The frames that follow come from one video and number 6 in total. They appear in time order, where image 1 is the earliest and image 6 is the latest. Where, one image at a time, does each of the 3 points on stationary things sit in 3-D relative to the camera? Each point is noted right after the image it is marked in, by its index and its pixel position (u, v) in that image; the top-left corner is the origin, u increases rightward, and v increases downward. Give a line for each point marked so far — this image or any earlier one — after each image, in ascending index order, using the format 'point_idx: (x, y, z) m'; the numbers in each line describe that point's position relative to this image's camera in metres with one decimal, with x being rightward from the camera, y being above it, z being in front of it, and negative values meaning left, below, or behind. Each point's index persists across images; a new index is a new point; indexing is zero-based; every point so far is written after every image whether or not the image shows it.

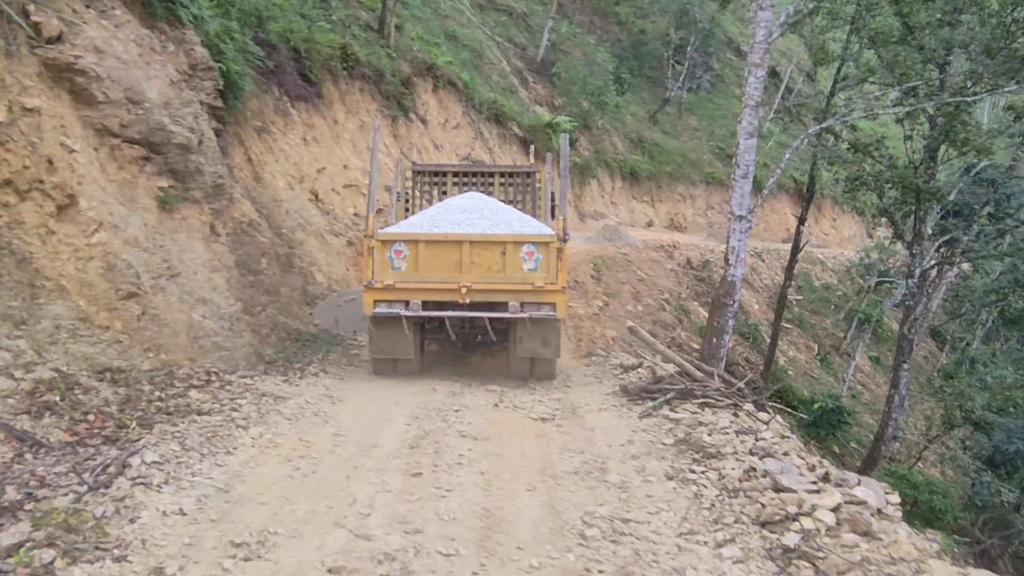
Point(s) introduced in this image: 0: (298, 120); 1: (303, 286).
0: (-4.1, +3.2, +16.7) m
1: (-2.7, 0.0, +11.1) m
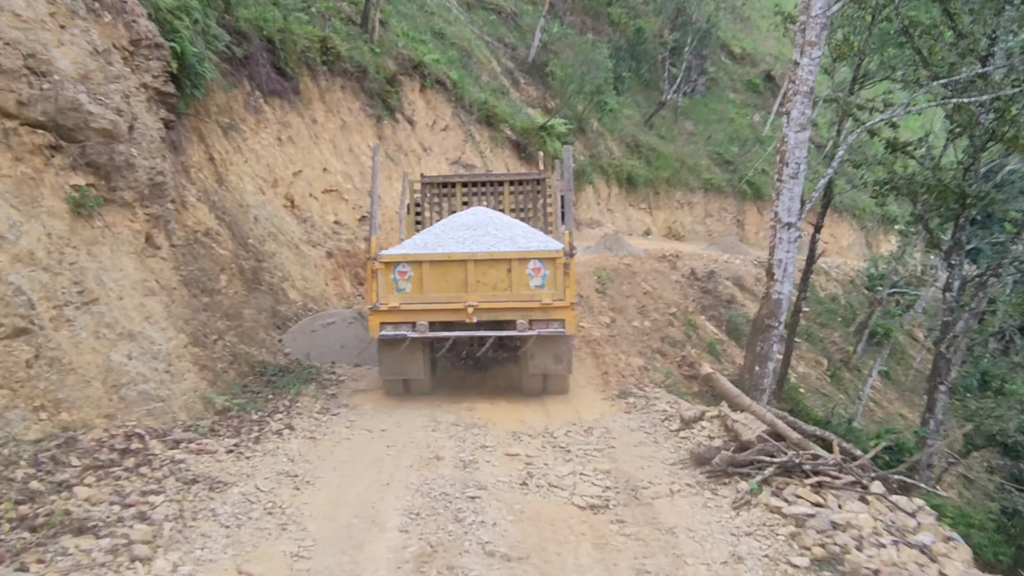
0: (-4.1, +2.9, +15.0) m
1: (-2.6, -0.2, +9.4) m
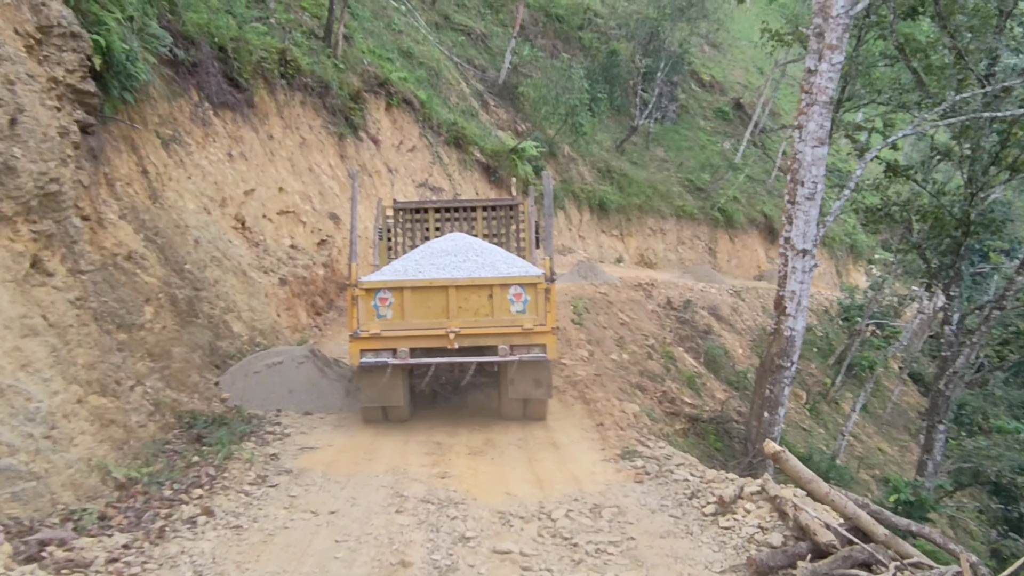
0: (-4.5, +2.4, +13.7) m
1: (-2.8, -0.5, +8.1) m
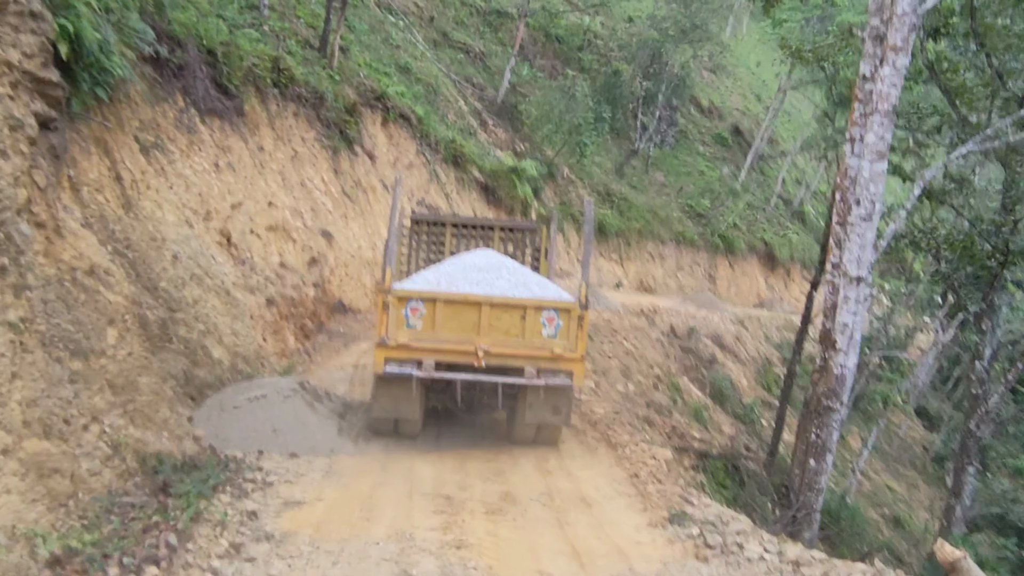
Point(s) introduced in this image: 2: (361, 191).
0: (-4.4, +2.2, +12.8) m
1: (-2.7, -0.7, +7.1) m
2: (-3.0, +1.9, +17.4) m
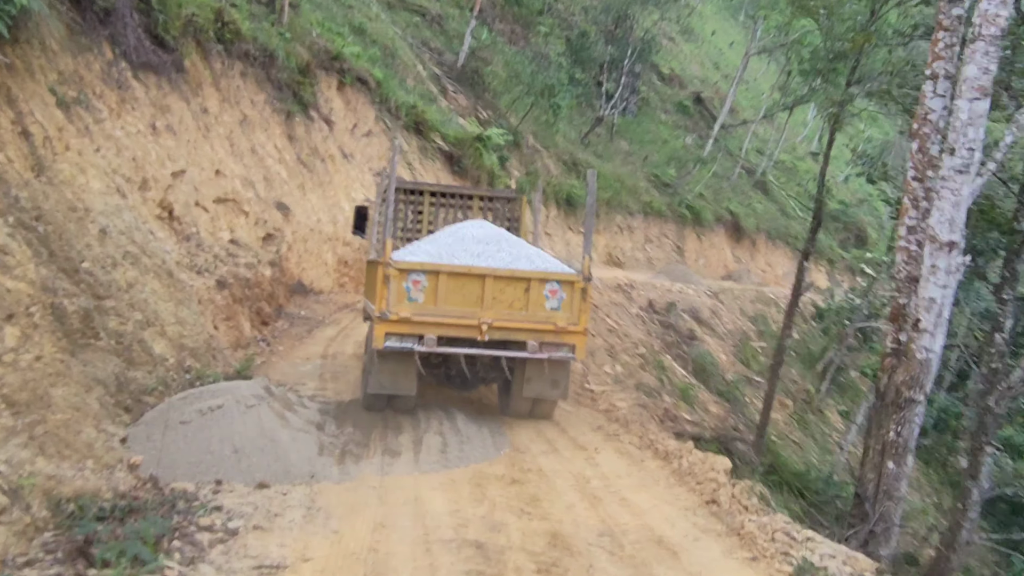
0: (-4.7, +2.4, +11.1) m
1: (-2.5, -0.6, +5.6) m
2: (-3.5, +2.3, +15.8) m
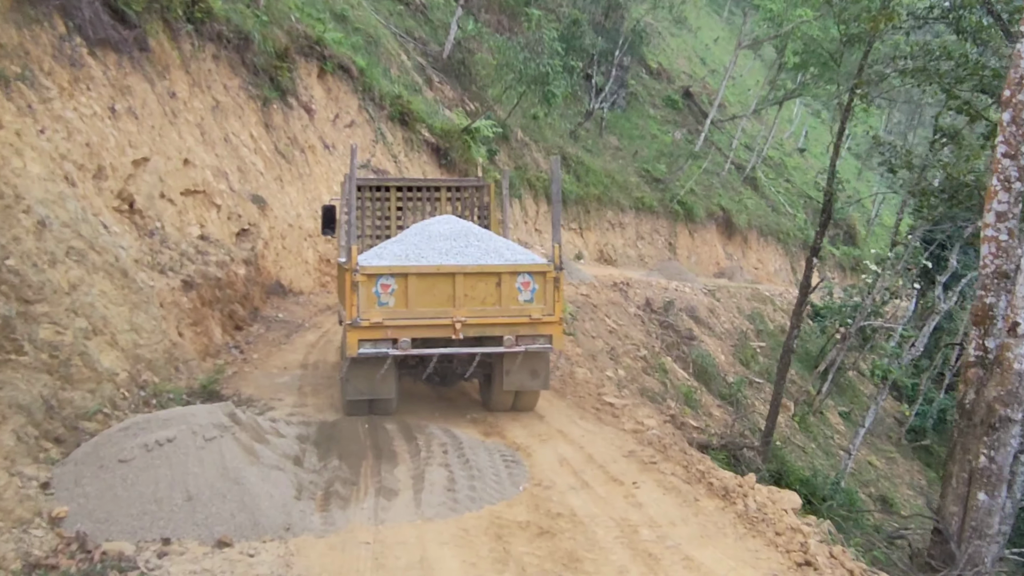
0: (-4.7, +2.4, +9.9) m
1: (-2.4, -0.6, +4.5) m
2: (-3.6, +2.3, +14.7) m
